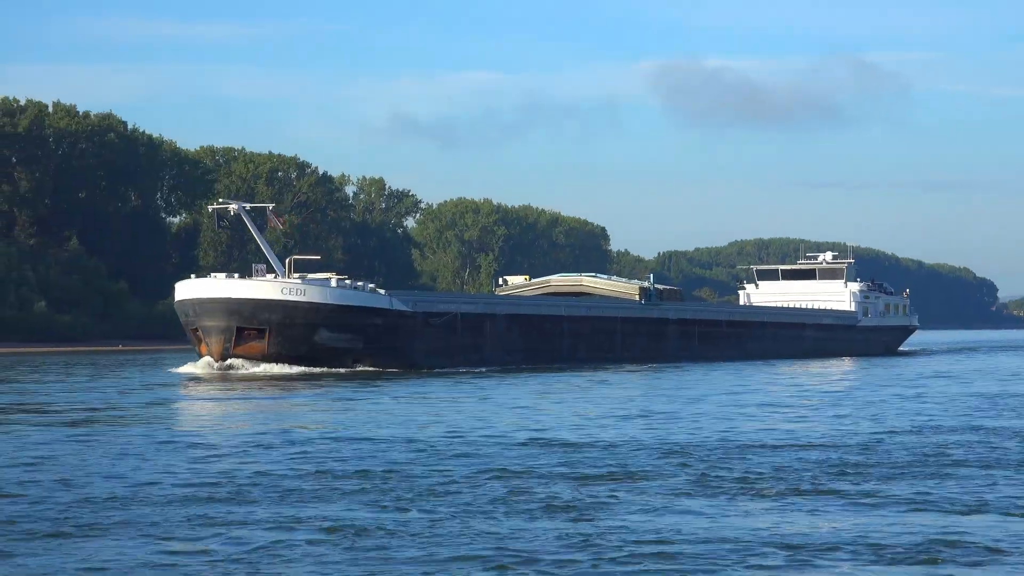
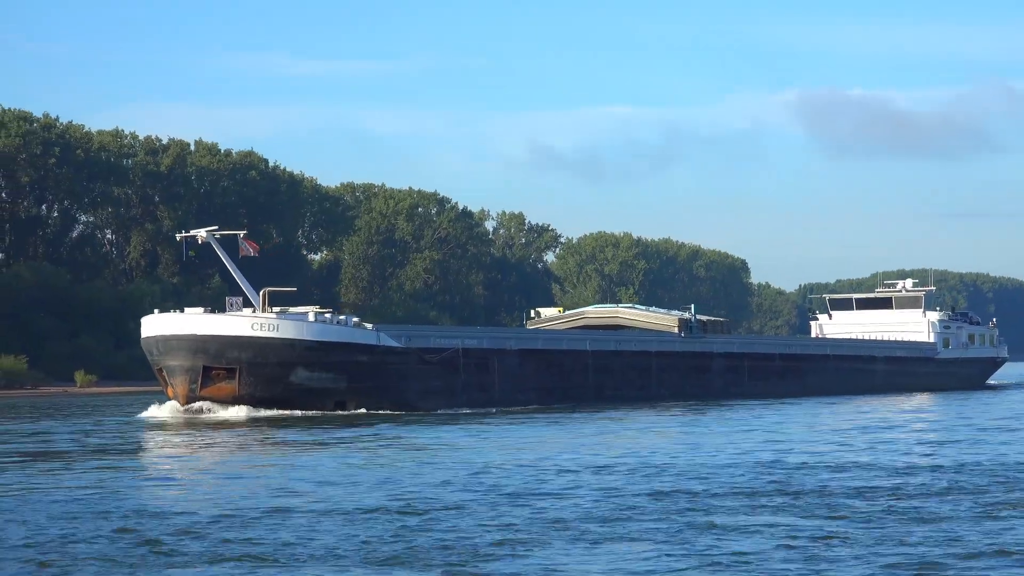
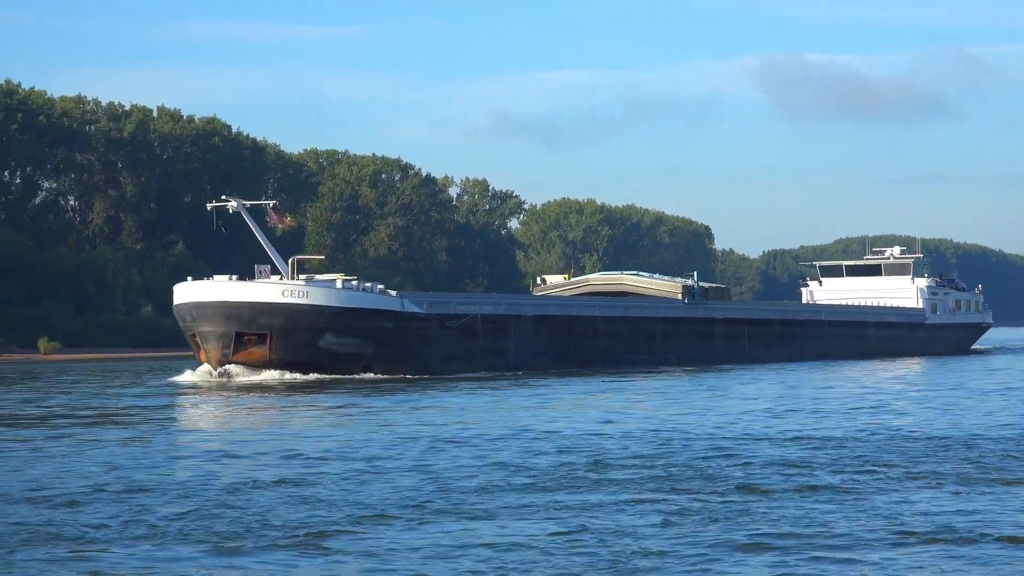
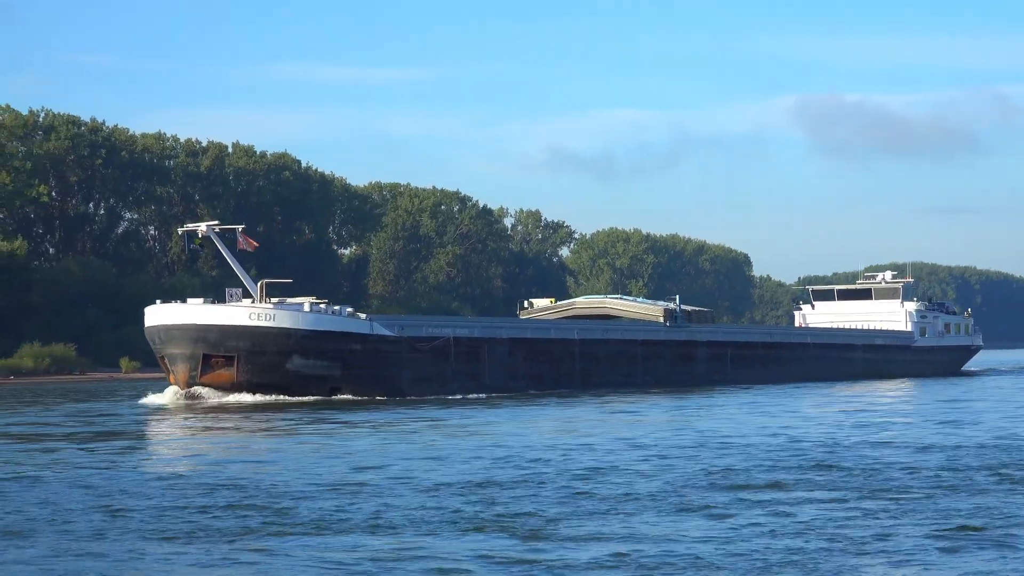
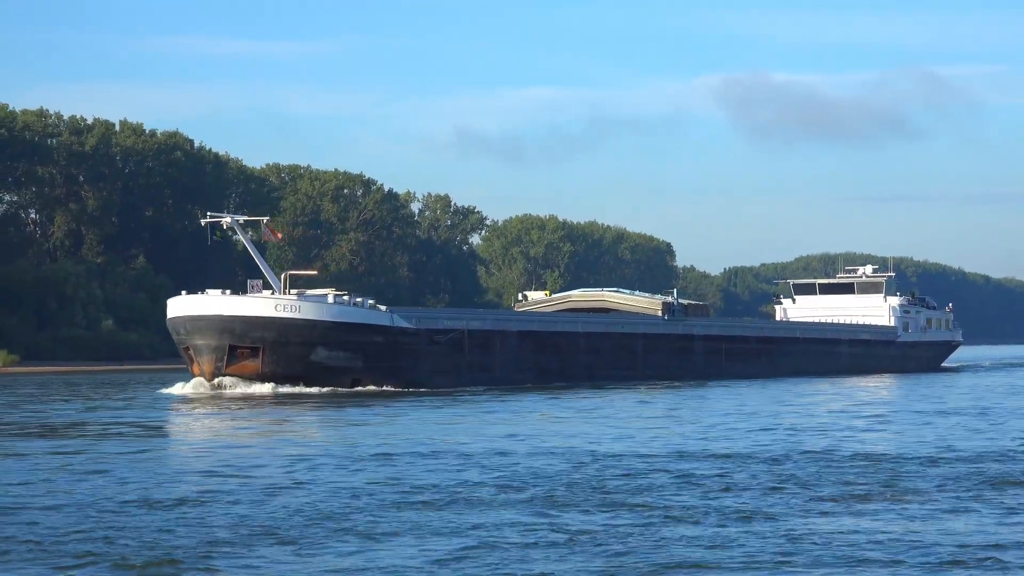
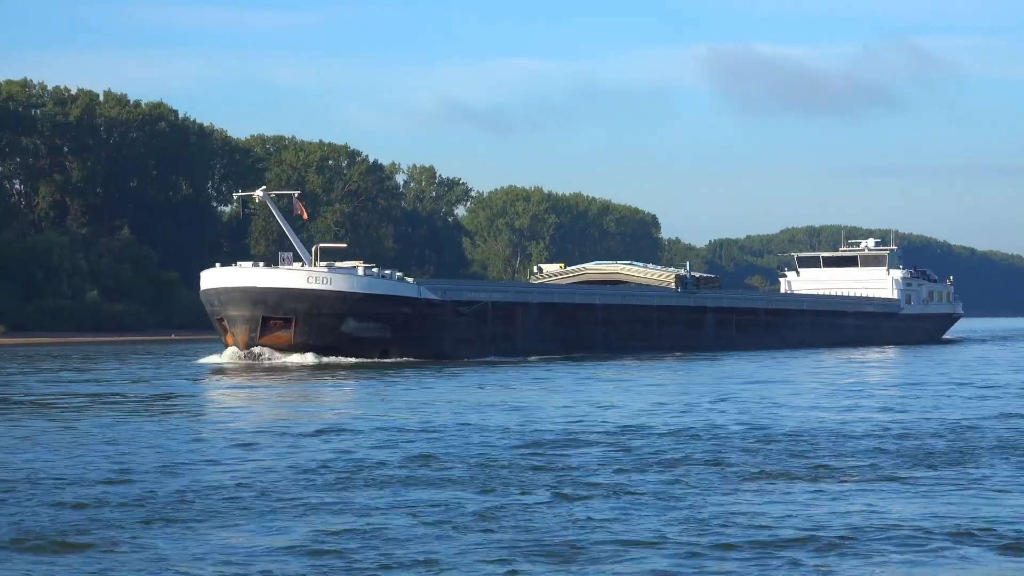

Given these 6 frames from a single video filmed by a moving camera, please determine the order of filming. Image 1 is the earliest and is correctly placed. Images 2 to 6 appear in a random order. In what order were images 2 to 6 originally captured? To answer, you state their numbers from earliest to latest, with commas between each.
6, 5, 3, 2, 4
